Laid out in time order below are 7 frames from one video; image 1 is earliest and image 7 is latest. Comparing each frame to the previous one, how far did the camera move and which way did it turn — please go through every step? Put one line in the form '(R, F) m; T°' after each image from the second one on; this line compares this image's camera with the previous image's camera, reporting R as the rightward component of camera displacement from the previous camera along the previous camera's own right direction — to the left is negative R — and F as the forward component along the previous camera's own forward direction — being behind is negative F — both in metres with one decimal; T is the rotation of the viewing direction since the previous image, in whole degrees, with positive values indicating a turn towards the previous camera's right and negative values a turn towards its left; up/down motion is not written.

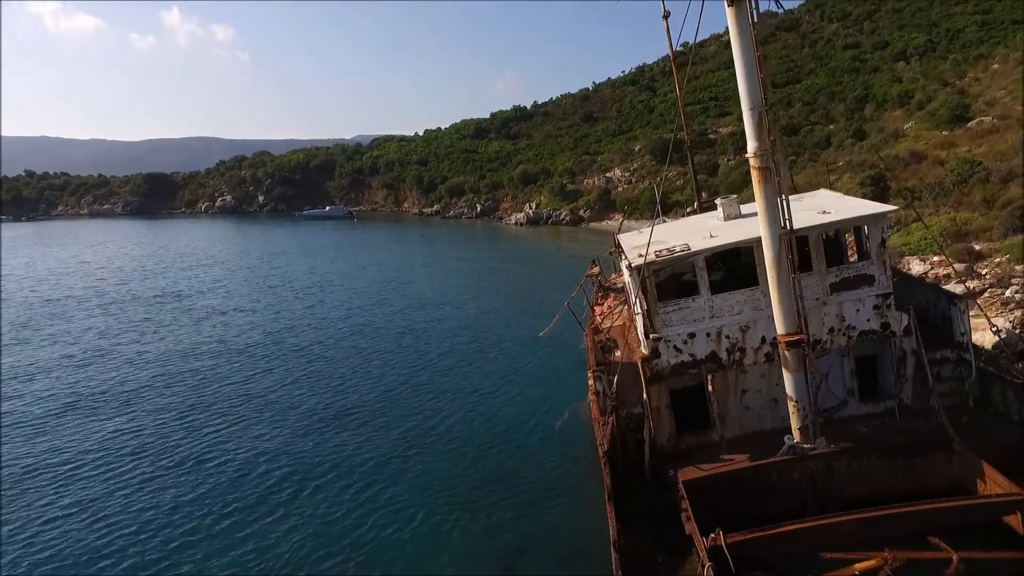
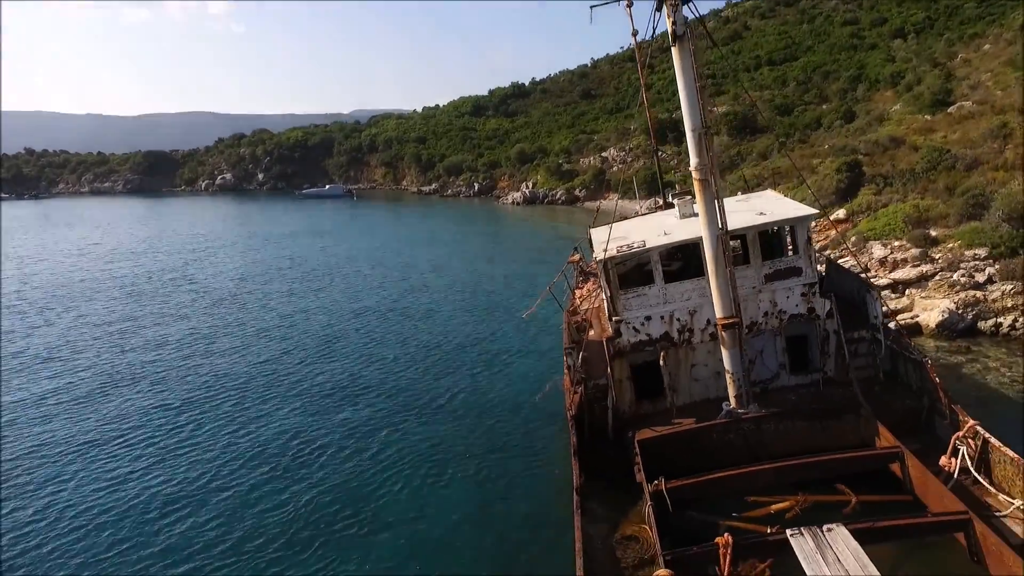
(+0.4, -2.1) m; 0°
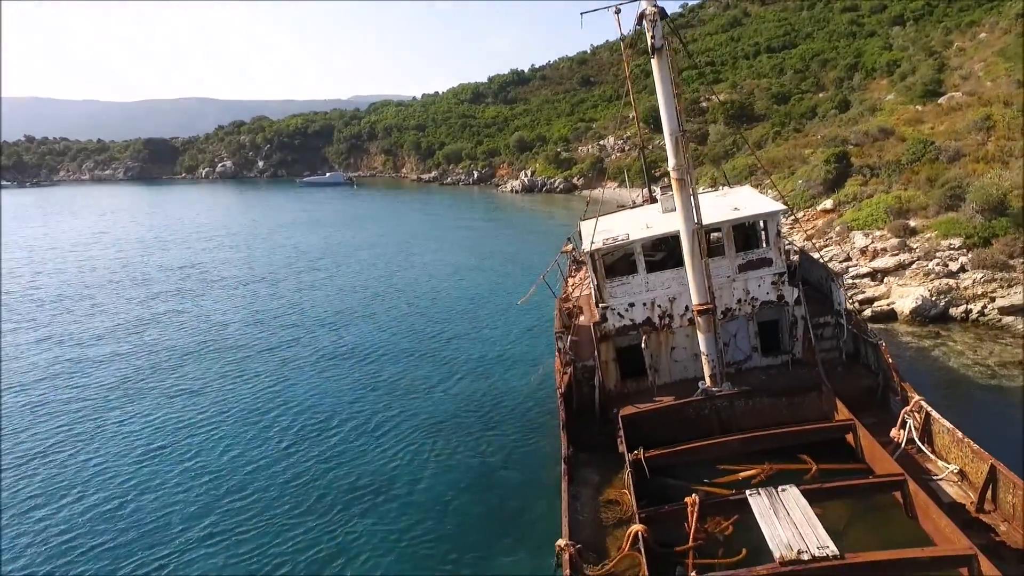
(+0.1, -1.3) m; 0°
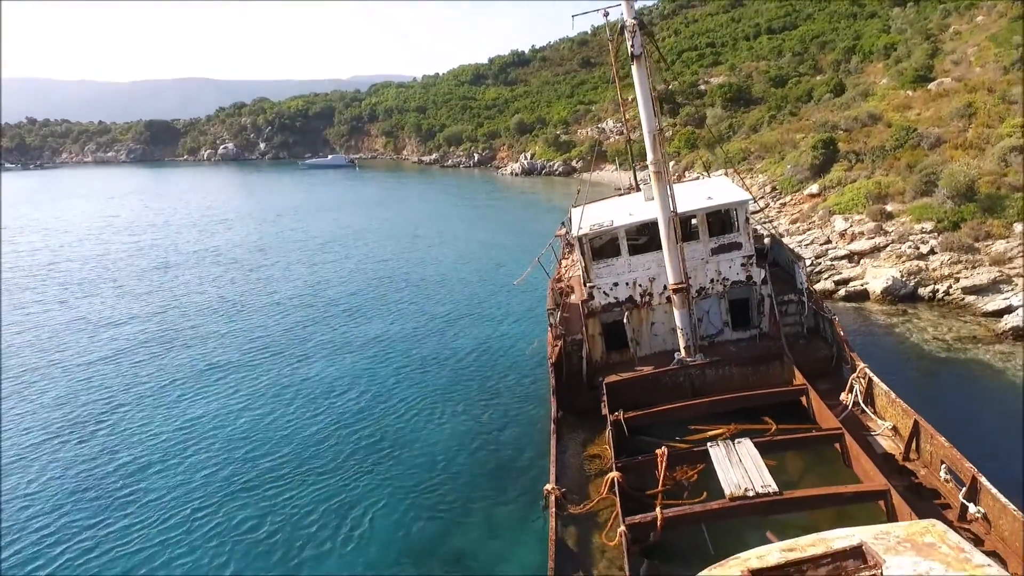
(+0.1, -1.8) m; 0°
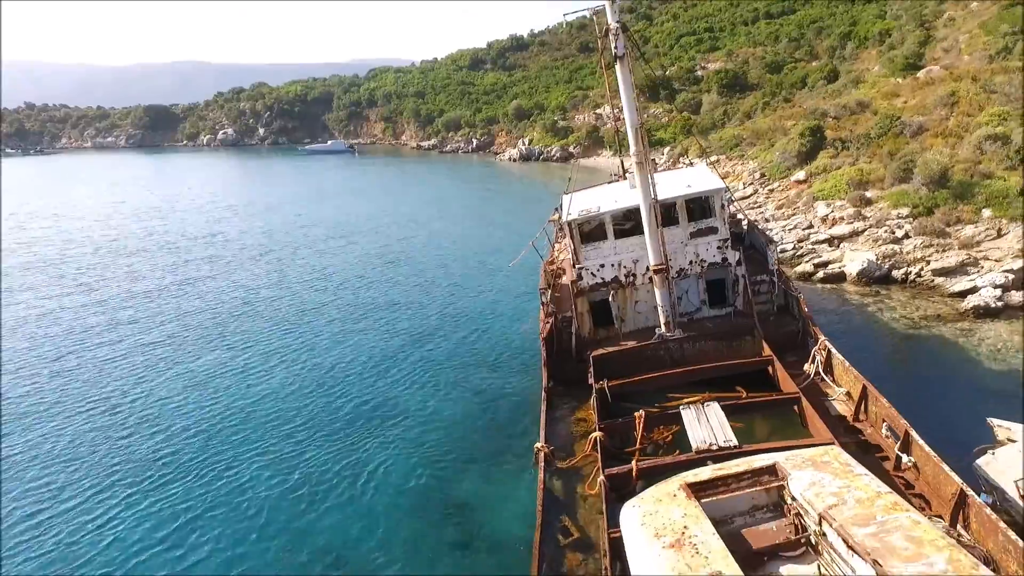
(+0.1, -1.5) m; 0°
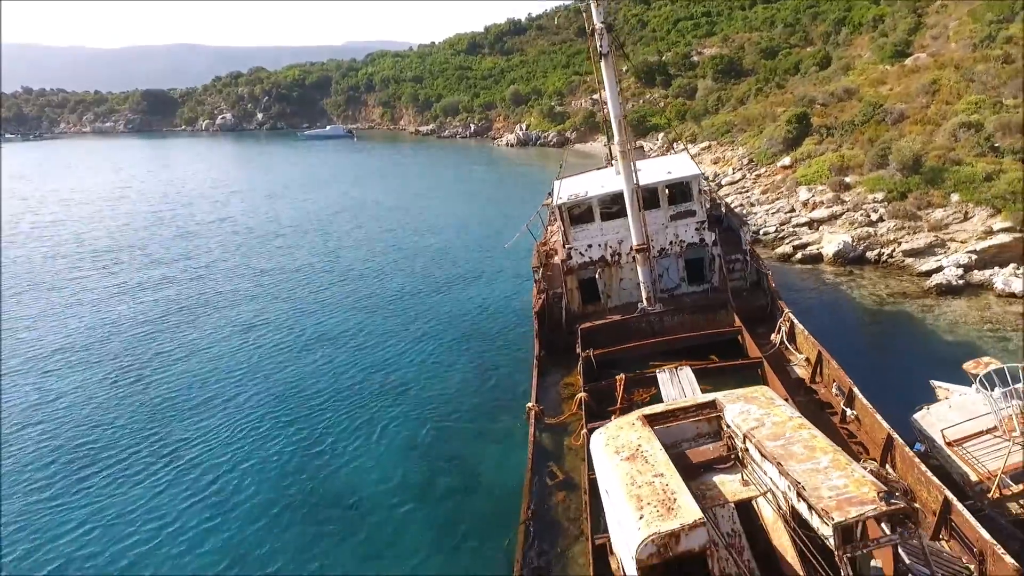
(+0.1, -1.7) m; 0°
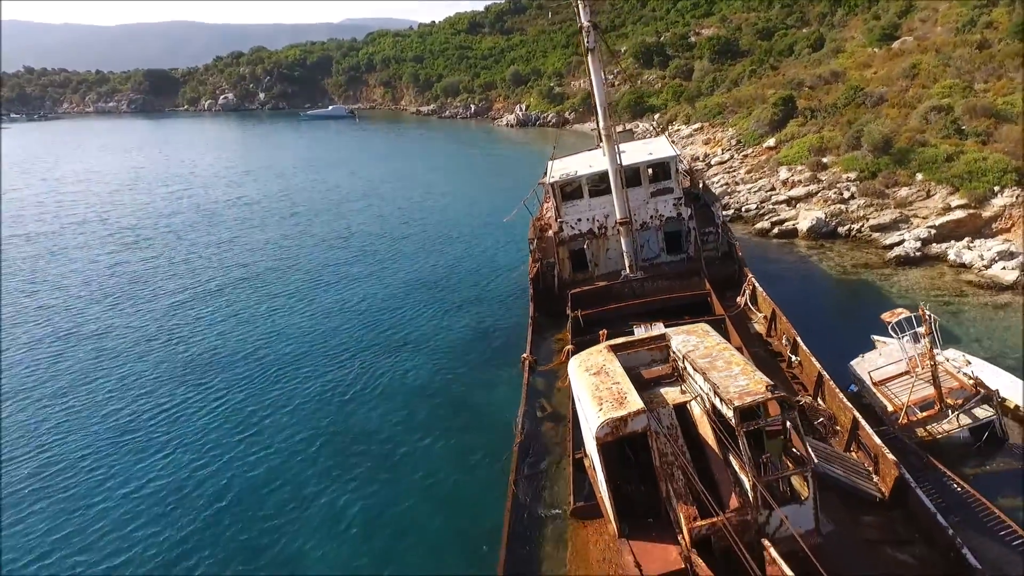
(+0.1, -2.6) m; 0°
